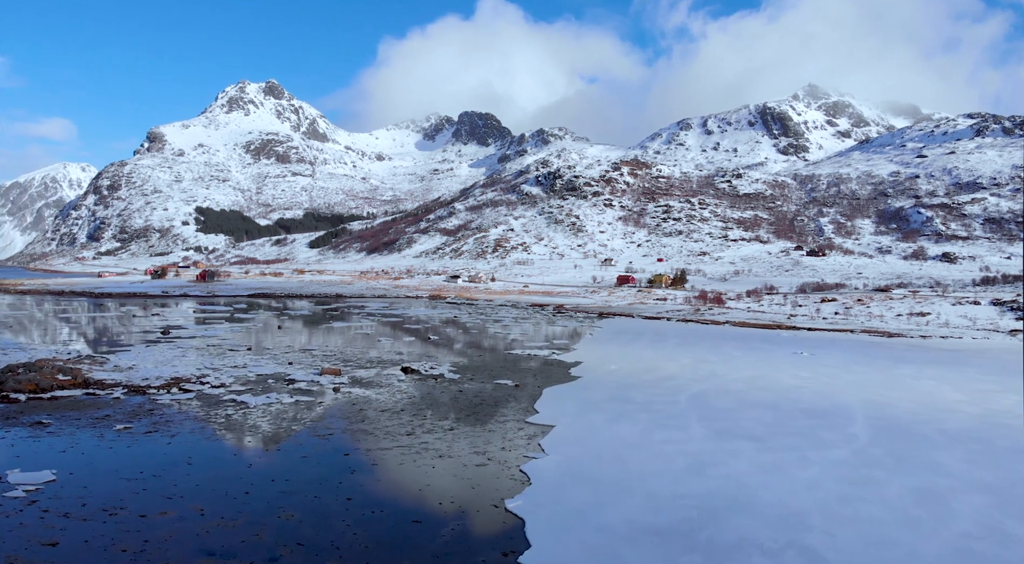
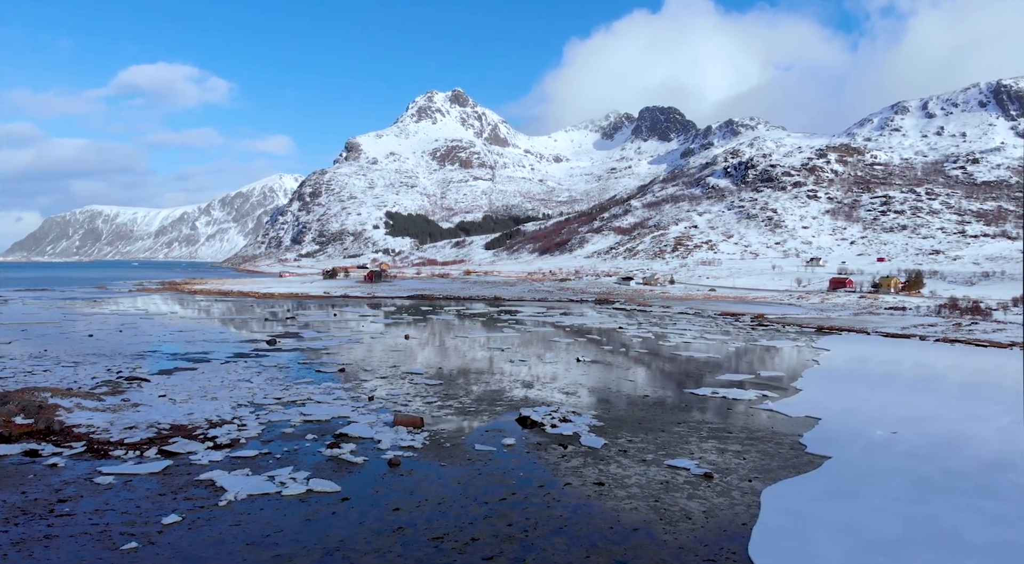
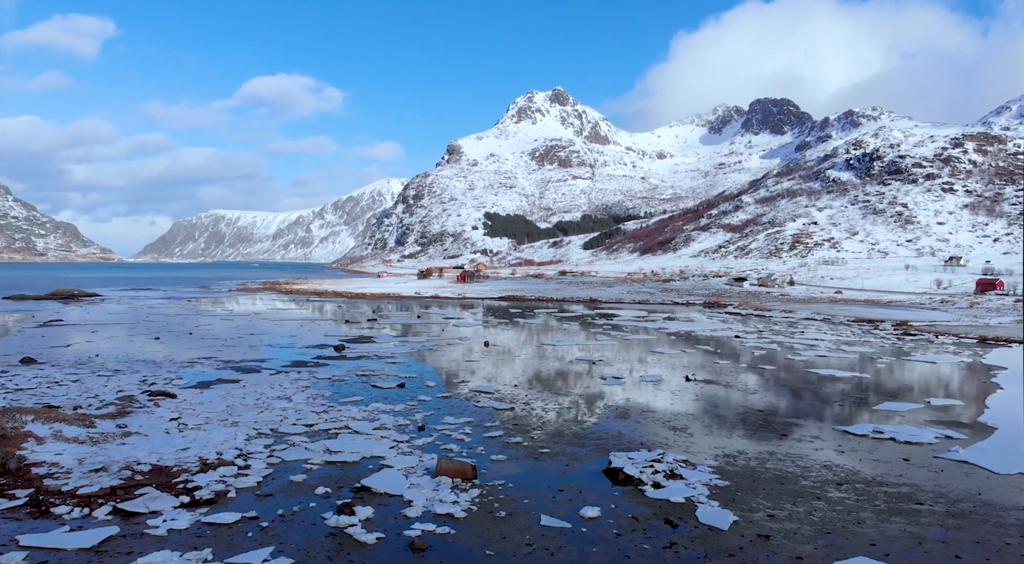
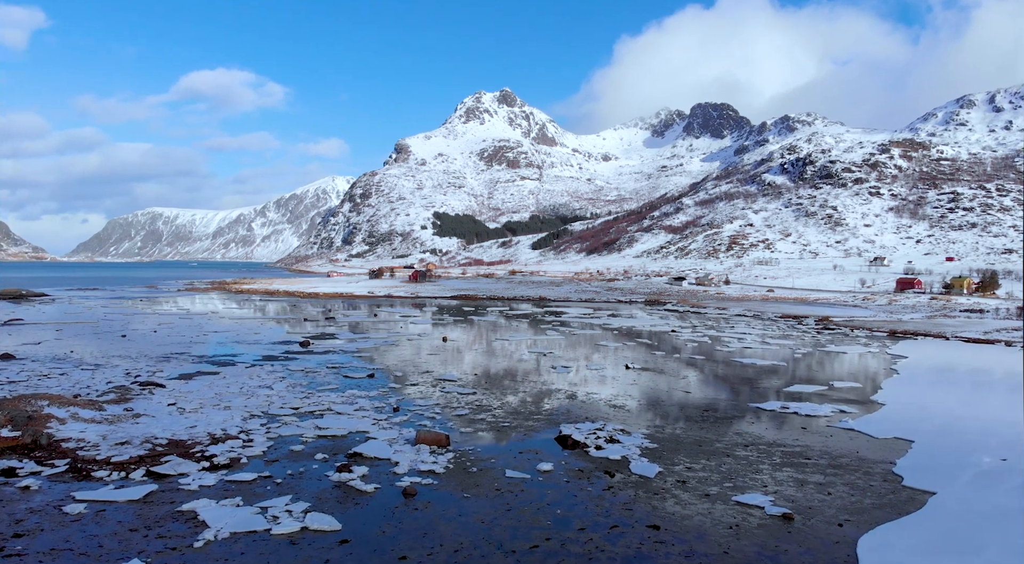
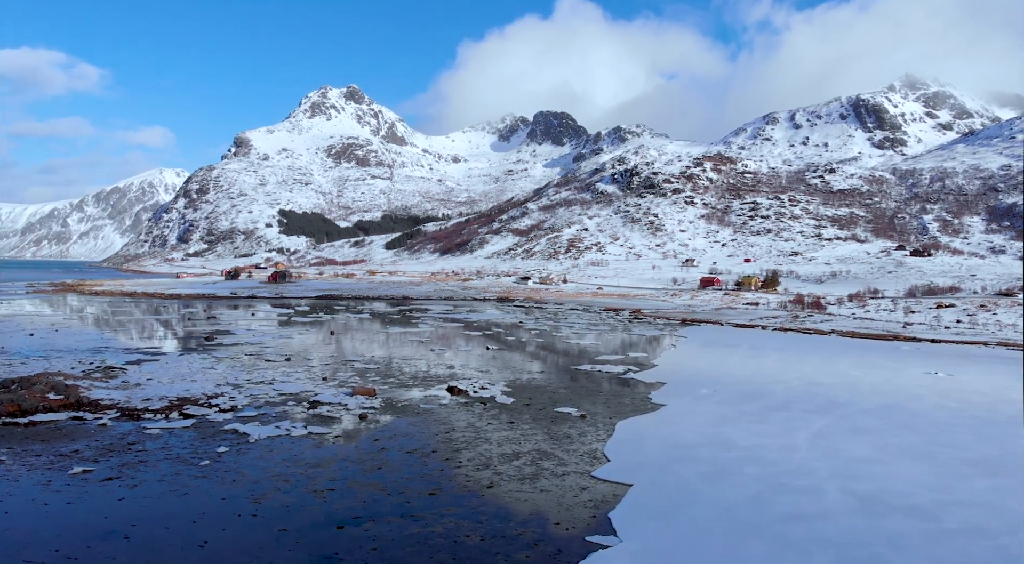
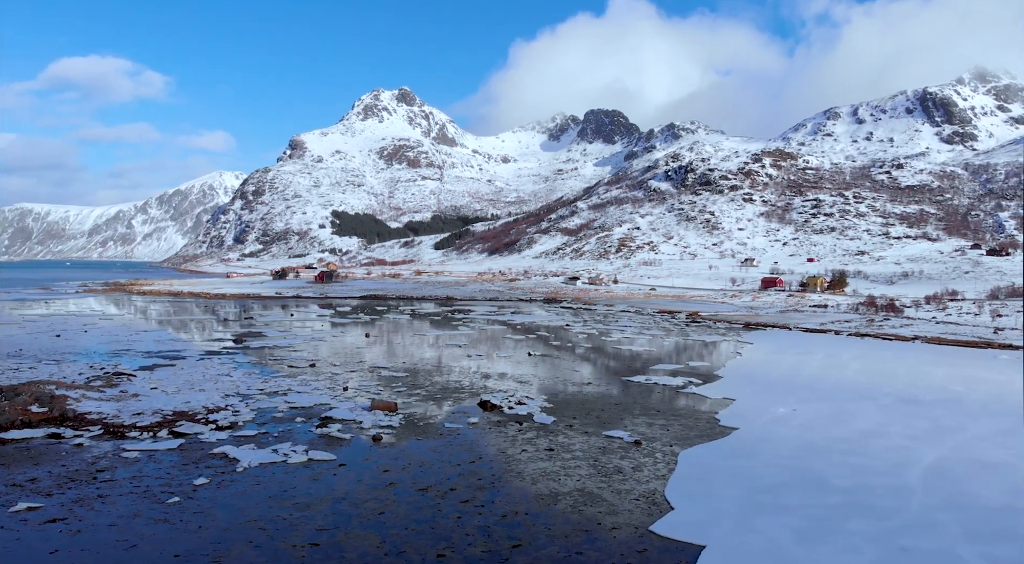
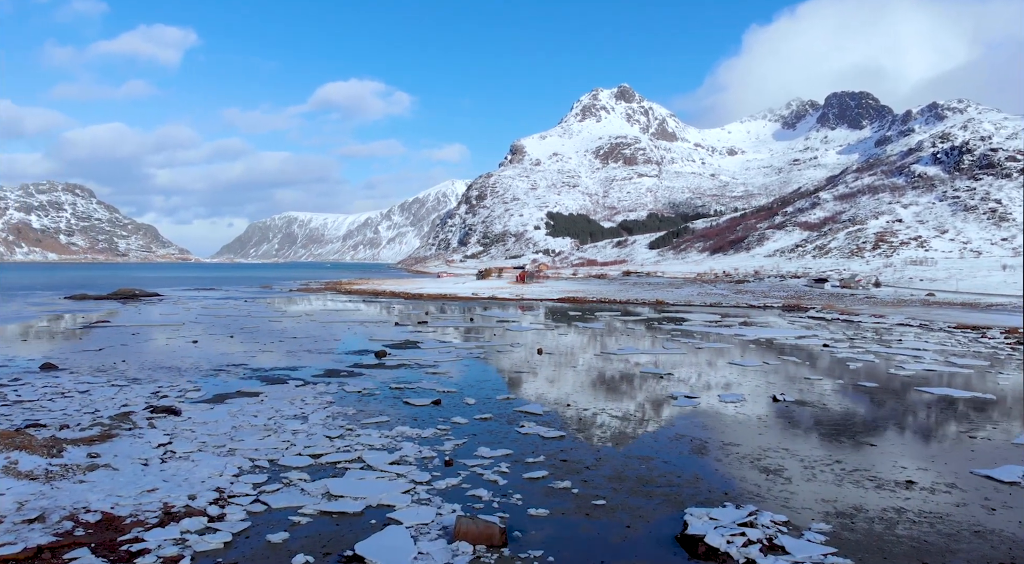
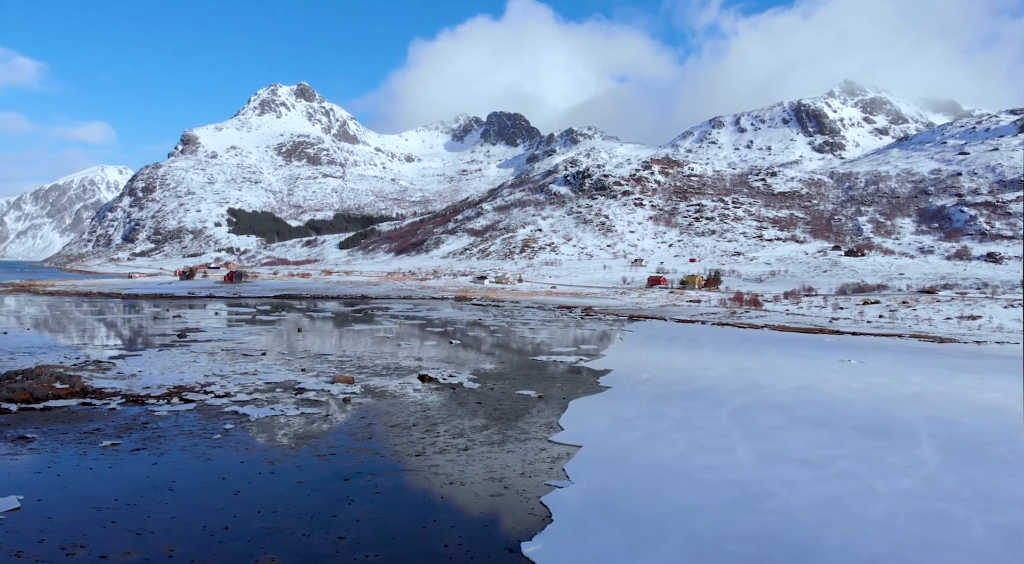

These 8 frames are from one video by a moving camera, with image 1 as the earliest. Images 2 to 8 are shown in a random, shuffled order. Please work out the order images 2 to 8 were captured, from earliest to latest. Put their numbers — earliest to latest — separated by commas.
8, 5, 6, 2, 4, 3, 7
